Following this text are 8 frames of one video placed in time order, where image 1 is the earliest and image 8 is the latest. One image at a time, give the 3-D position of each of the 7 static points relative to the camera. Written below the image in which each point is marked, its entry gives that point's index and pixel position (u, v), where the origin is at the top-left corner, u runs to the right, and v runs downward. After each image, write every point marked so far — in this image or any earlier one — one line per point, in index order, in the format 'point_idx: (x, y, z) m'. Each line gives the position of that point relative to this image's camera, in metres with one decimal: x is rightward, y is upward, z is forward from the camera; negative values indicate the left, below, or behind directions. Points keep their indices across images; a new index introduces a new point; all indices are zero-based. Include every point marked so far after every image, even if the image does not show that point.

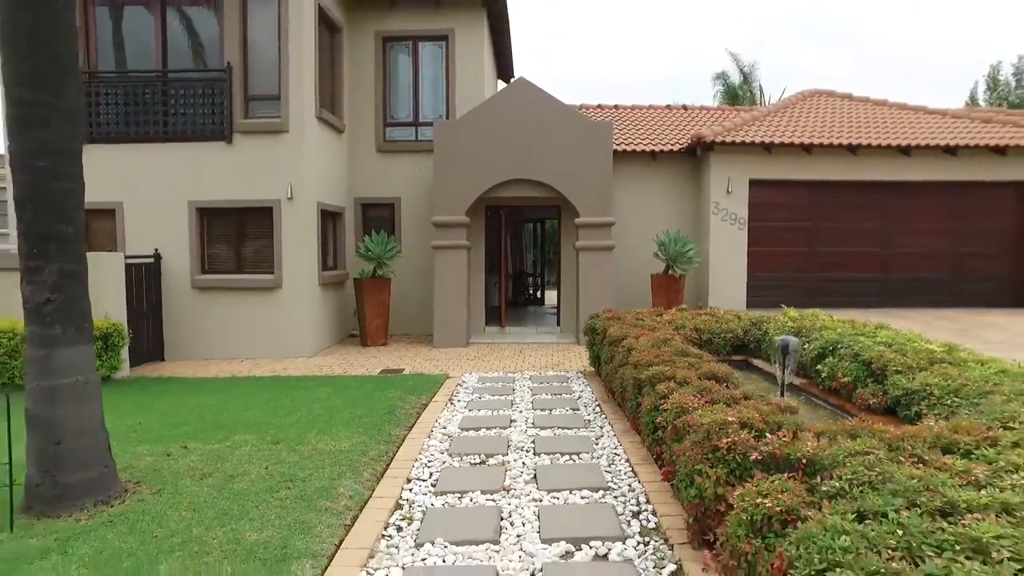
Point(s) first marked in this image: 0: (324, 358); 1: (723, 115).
0: (-2.9, -1.1, +10.8) m
1: (+4.5, +3.6, +14.5) m
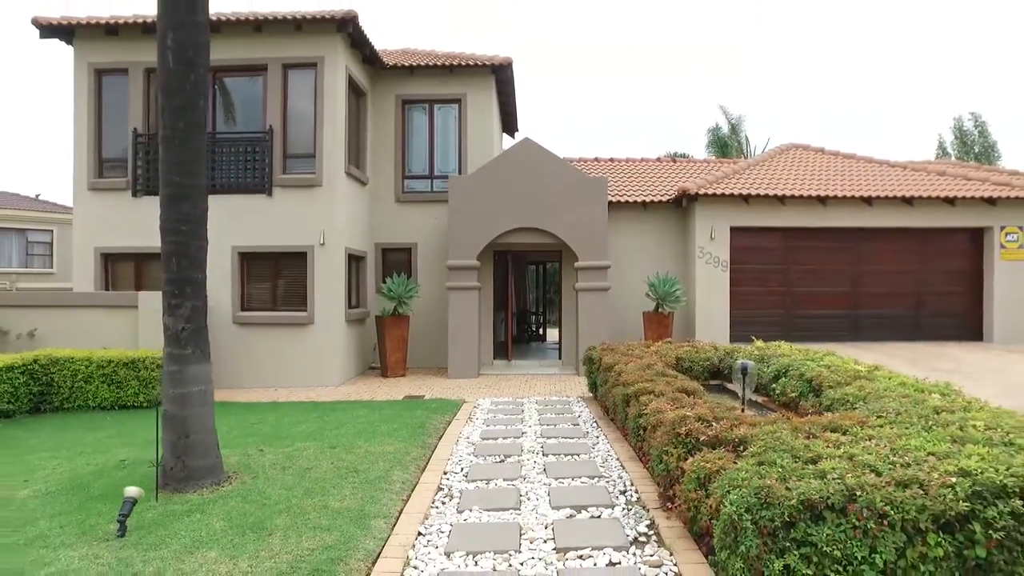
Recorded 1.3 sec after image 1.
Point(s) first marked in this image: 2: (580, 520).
0: (-2.8, -1.7, +12.1) m
1: (+4.6, +2.8, +16.0) m
2: (+0.5, -1.6, +4.7) m
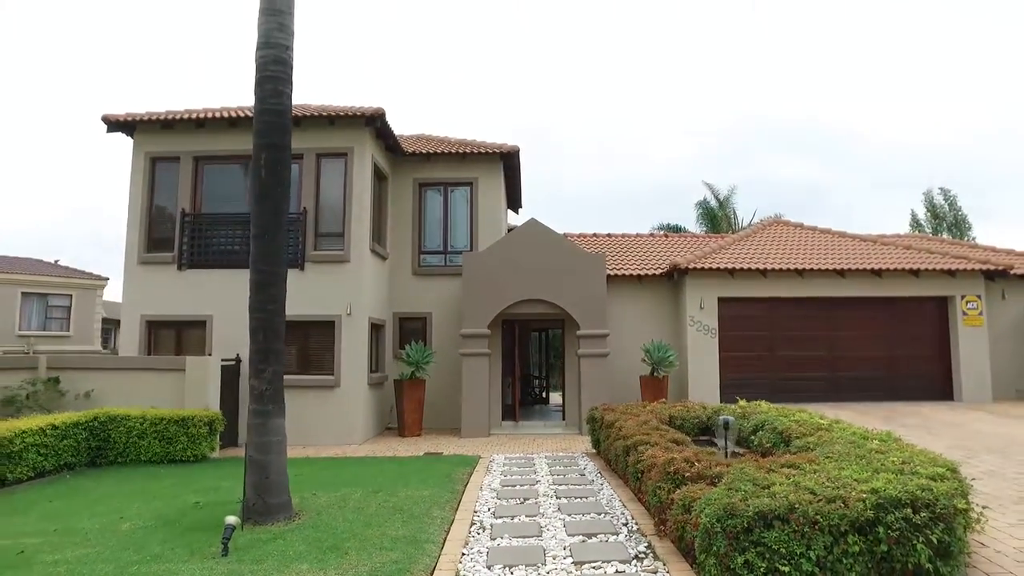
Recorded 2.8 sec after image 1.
0: (-2.6, -3.0, +13.1) m
1: (+4.7, +1.1, +17.5) m
2: (+0.7, -2.1, +5.8) m
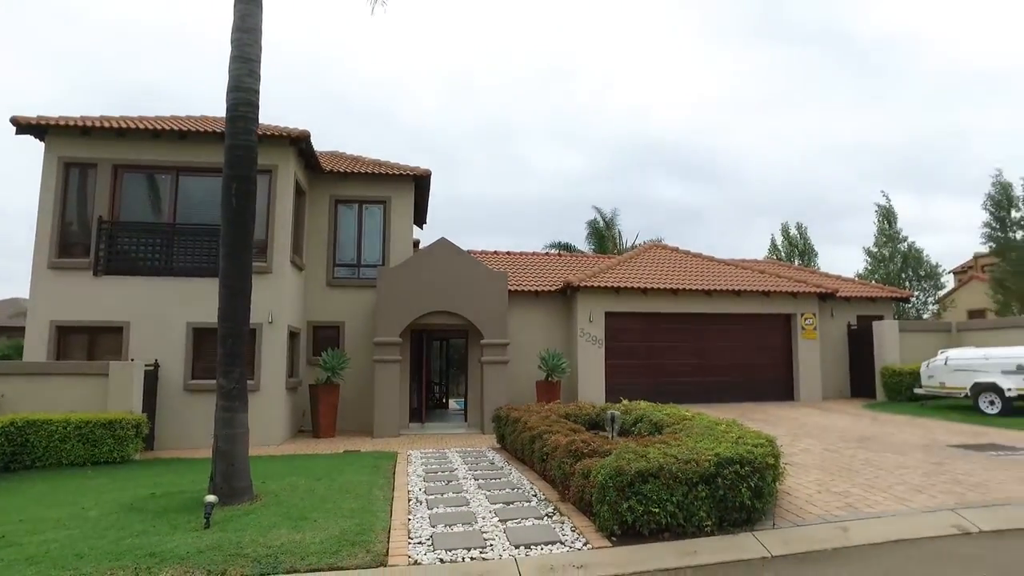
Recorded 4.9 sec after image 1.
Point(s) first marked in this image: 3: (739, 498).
0: (-4.5, -3.2, +13.9) m
1: (+2.1, +0.7, +19.6) m
2: (0.0, -2.3, +7.3) m
3: (+2.0, -1.8, +5.9) m
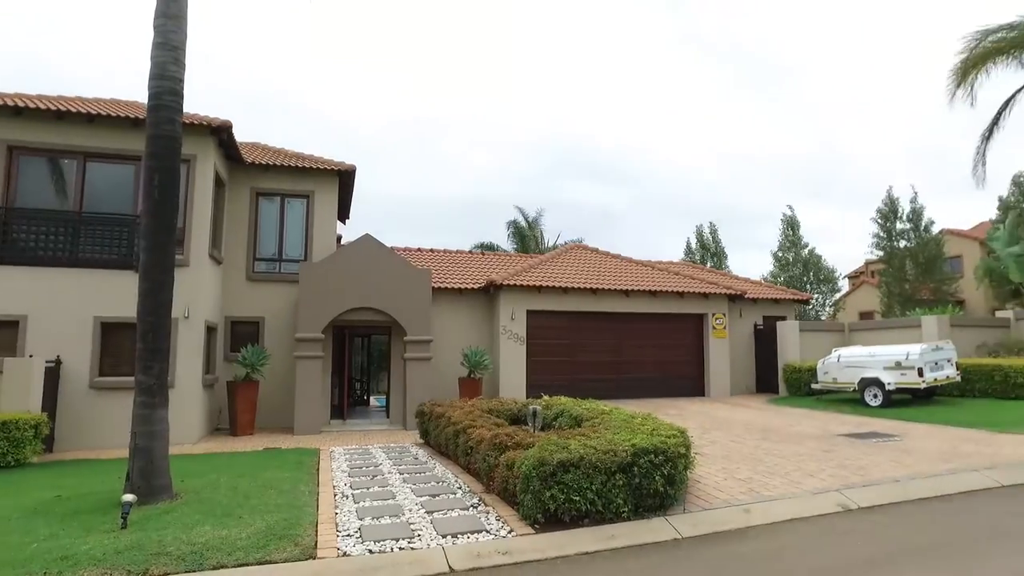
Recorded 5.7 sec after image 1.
0: (-6.0, -3.1, +13.6) m
1: (-0.1, +0.8, +19.9) m
2: (-0.8, -2.3, +7.4) m
3: (+1.3, -1.8, +6.4) m
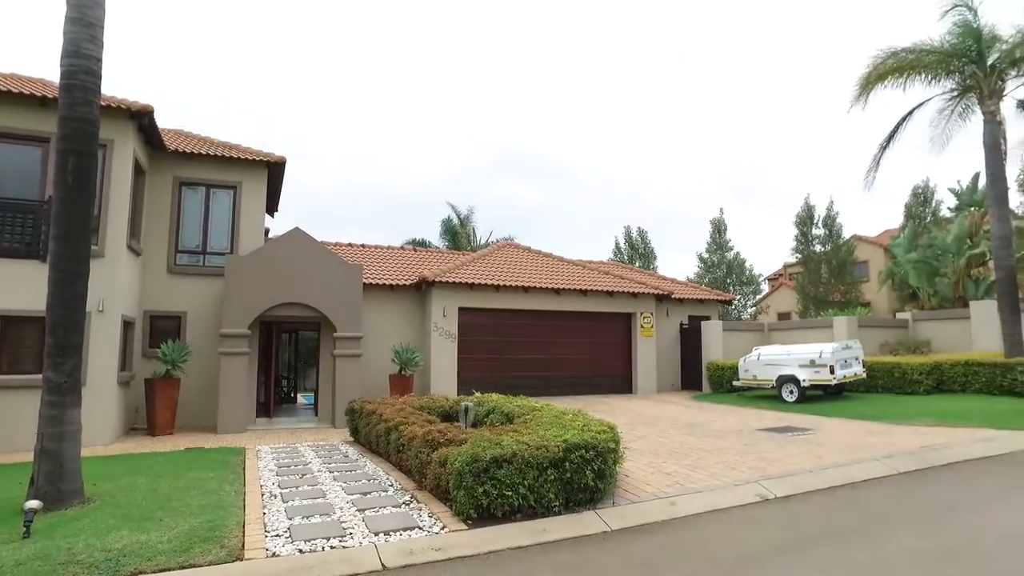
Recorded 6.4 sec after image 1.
0: (-7.4, -2.9, +13.0) m
1: (-2.0, +0.9, +19.8) m
2: (-1.6, -2.3, +7.4) m
3: (+0.7, -1.8, +6.5) m
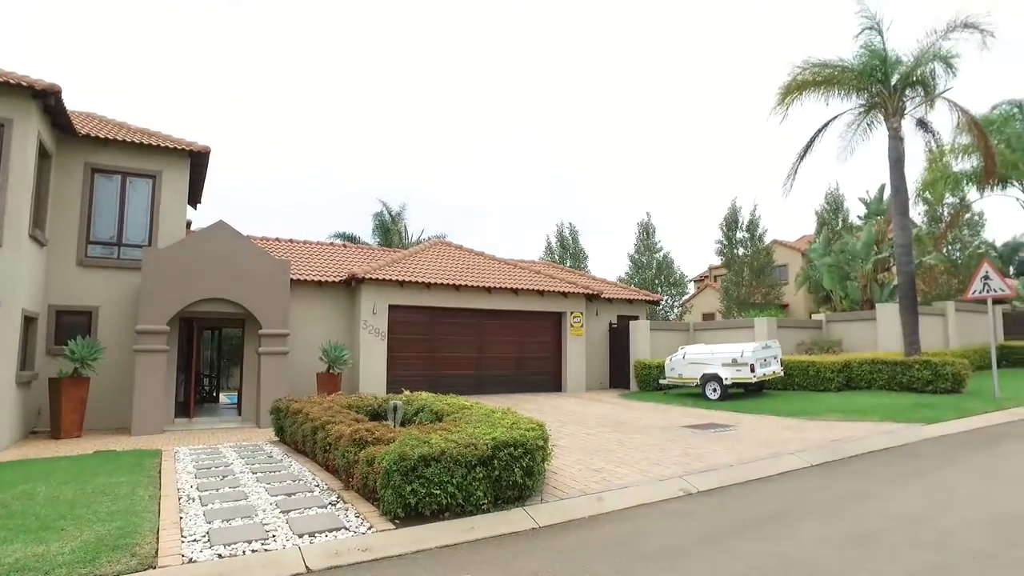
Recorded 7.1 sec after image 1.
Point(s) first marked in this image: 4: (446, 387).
0: (-8.7, -2.8, +12.2) m
1: (-3.9, +0.9, +19.6) m
2: (-2.3, -2.2, +7.2) m
3: (0.0, -1.8, +6.6) m
4: (-1.7, -2.6, +17.8) m
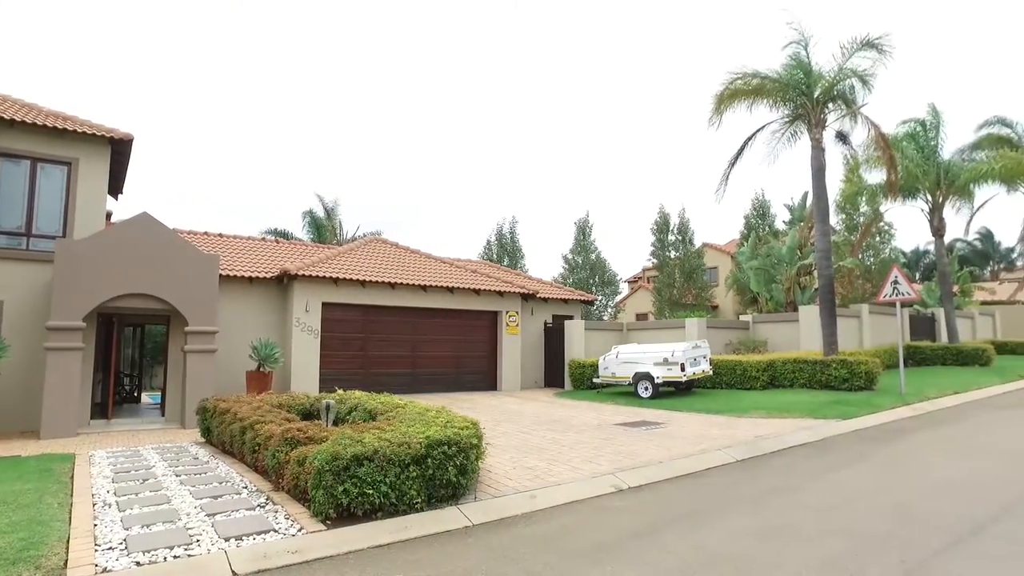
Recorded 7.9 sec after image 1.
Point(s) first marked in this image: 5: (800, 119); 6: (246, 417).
0: (-9.8, -2.7, +11.4) m
1: (-5.7, +1.0, +19.1) m
2: (-3.0, -2.2, +7.0) m
3: (-0.6, -1.8, +6.6) m
4: (-3.4, -2.5, +17.6) m
5: (+7.3, +4.3, +17.3) m
6: (-3.5, -1.7, +9.2) m
